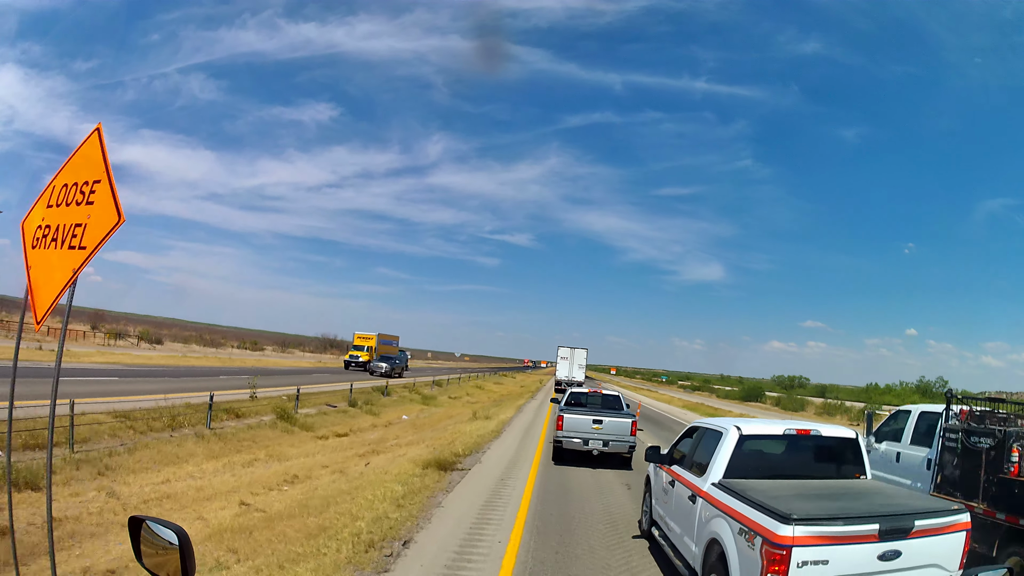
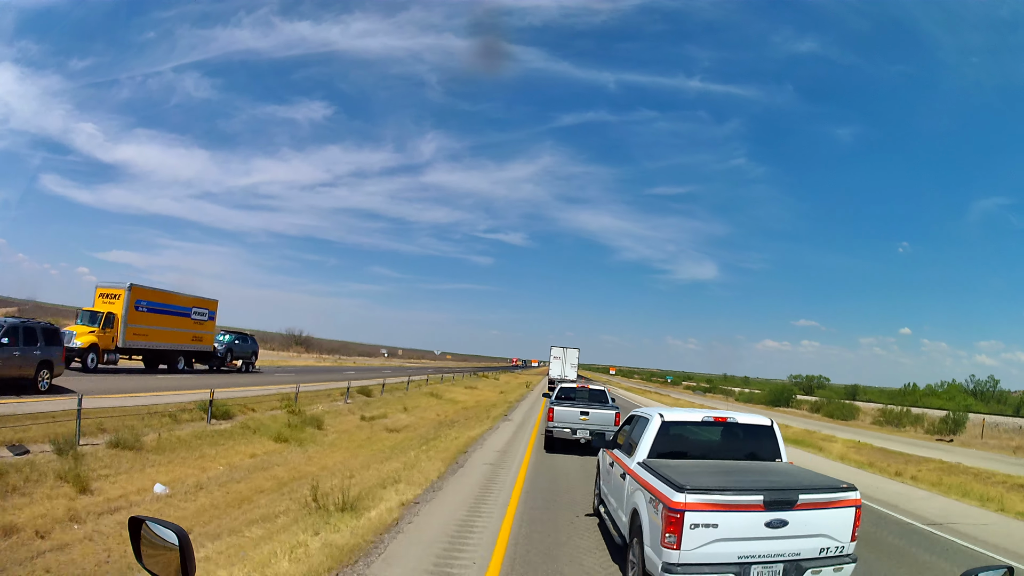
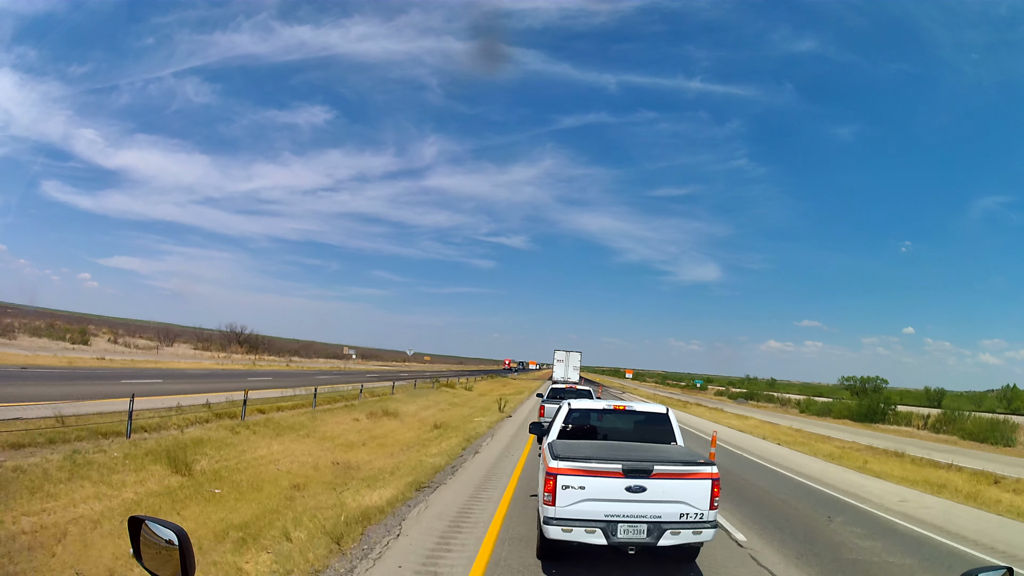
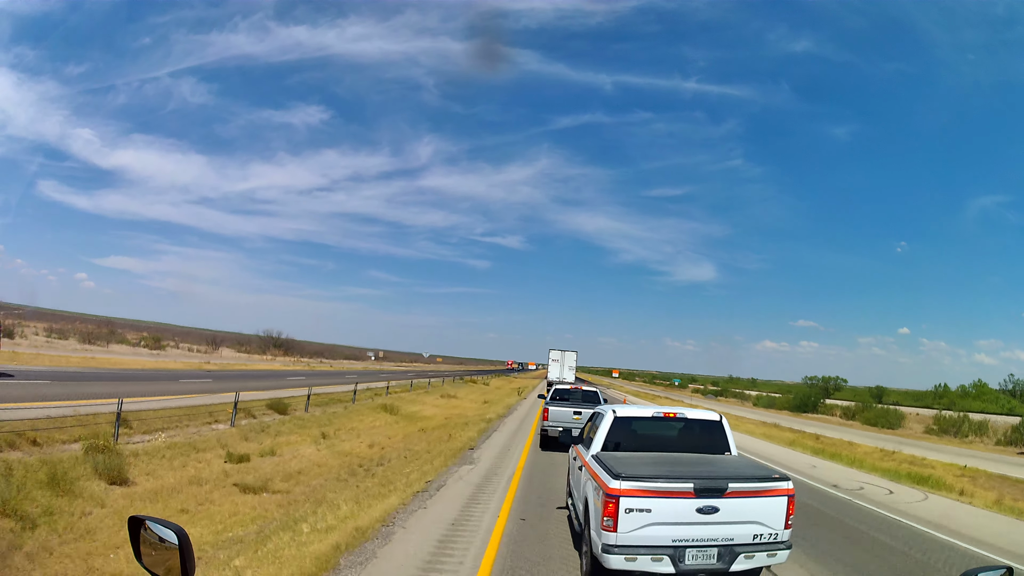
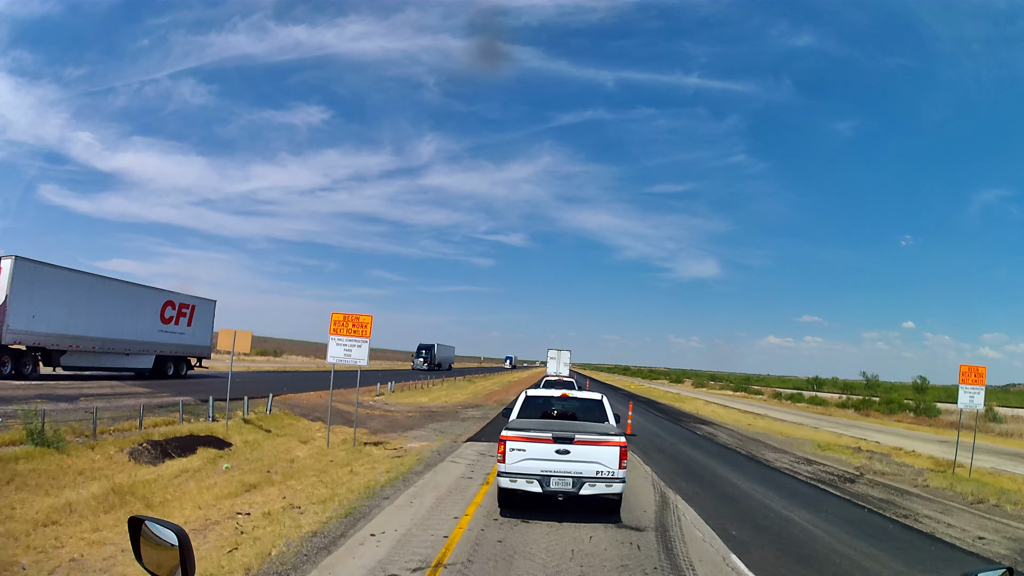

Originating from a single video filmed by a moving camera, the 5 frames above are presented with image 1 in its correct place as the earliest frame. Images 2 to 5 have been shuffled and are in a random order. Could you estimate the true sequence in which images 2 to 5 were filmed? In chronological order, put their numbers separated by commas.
2, 4, 3, 5
